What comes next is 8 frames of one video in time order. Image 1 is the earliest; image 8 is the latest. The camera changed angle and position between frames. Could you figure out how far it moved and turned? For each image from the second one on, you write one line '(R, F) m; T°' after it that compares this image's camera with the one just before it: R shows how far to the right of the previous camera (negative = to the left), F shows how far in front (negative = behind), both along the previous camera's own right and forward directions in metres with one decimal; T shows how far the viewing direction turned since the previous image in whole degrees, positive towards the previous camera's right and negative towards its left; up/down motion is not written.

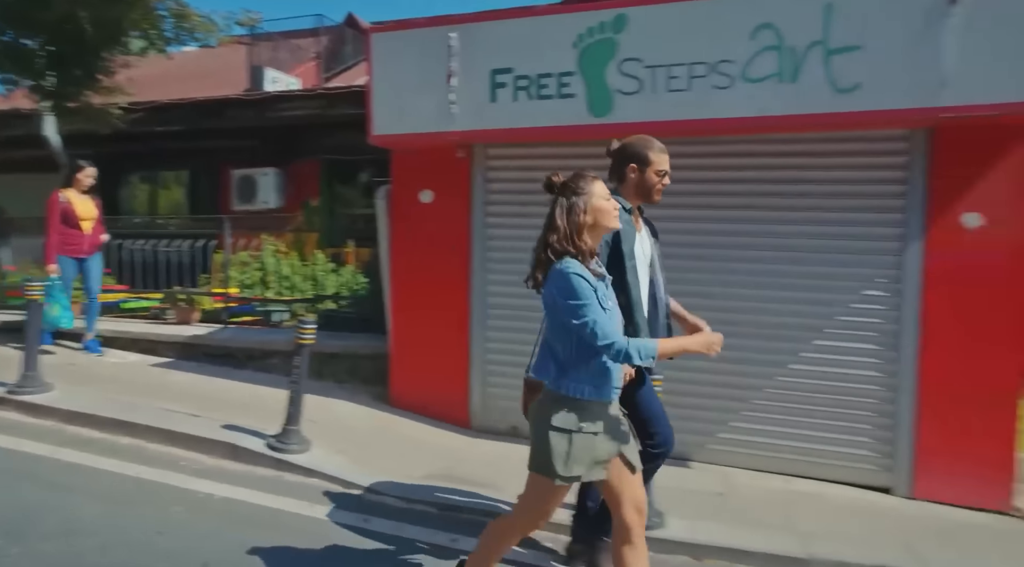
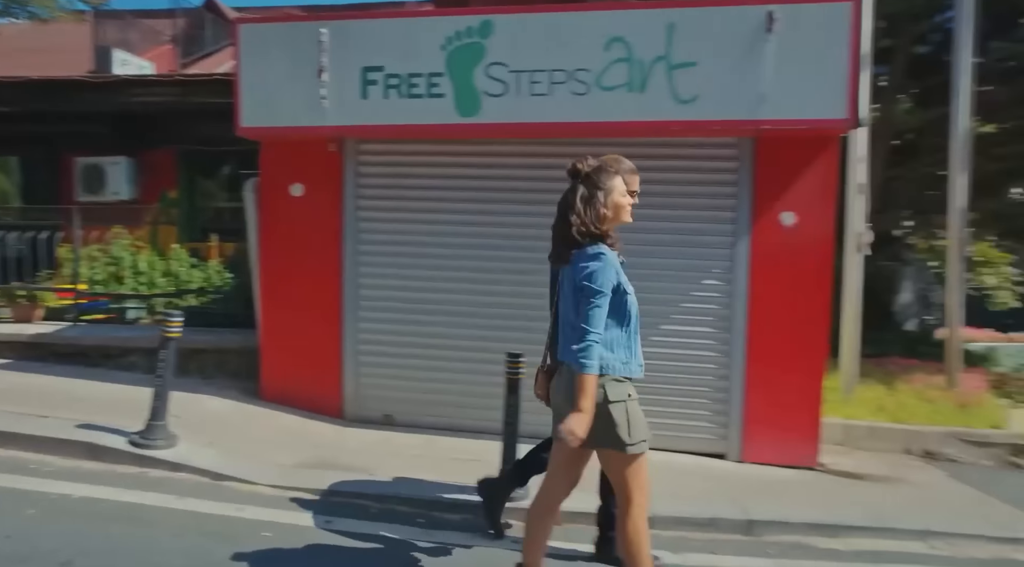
(-0.1, -0.6) m; +8°
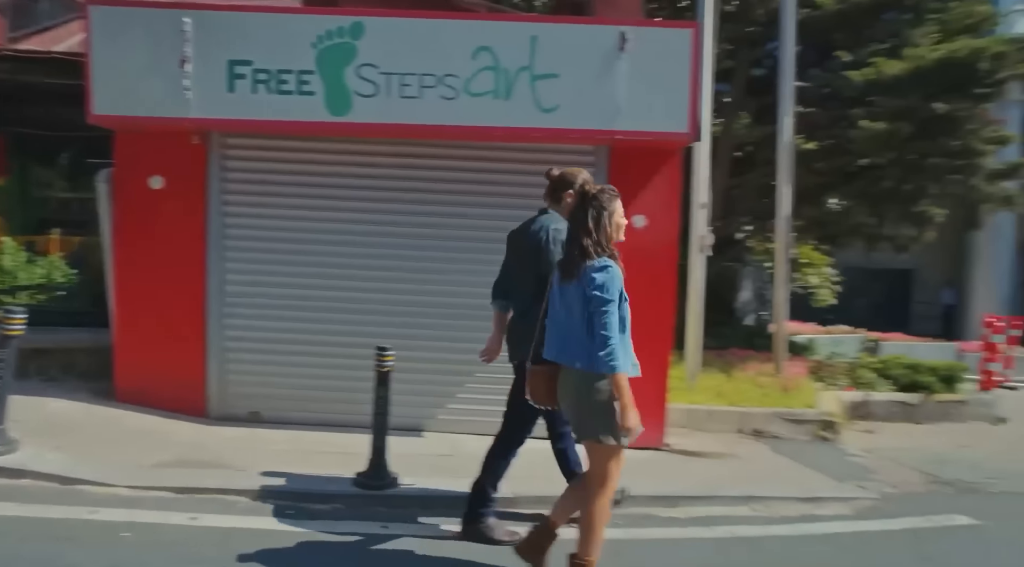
(0.0, -0.5) m; +9°
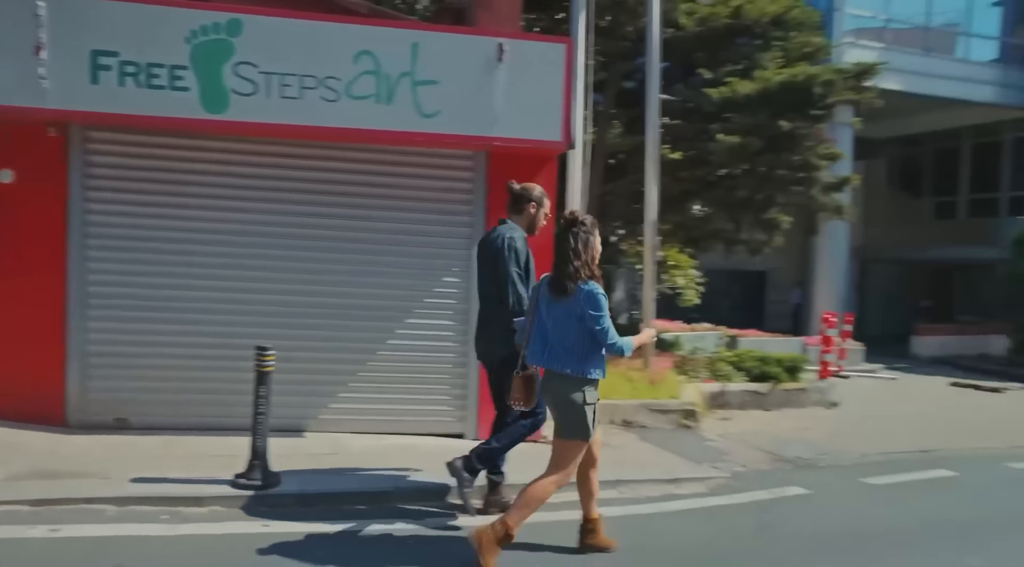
(0.0, -0.3) m; +9°
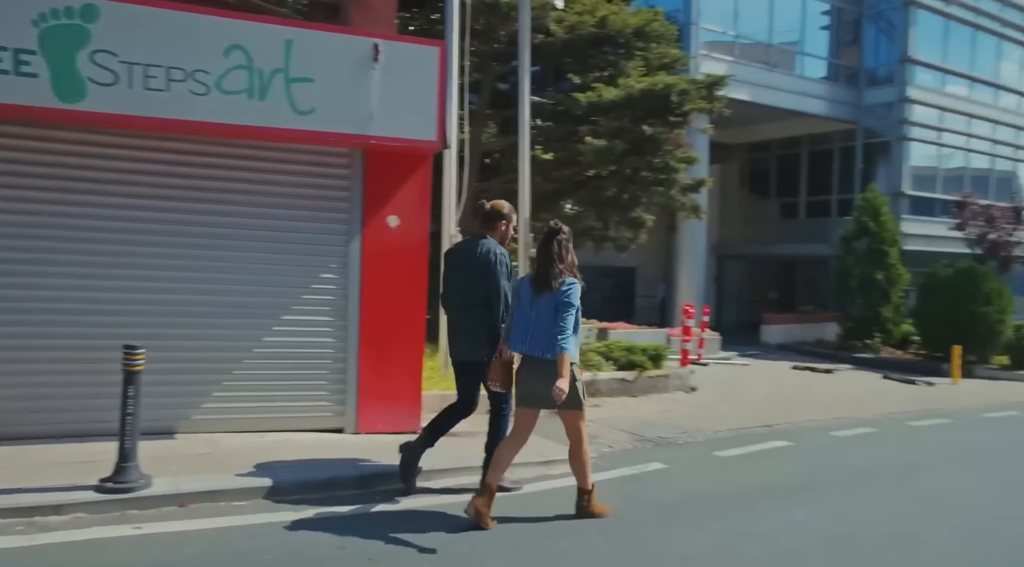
(0.0, -0.3) m; +9°
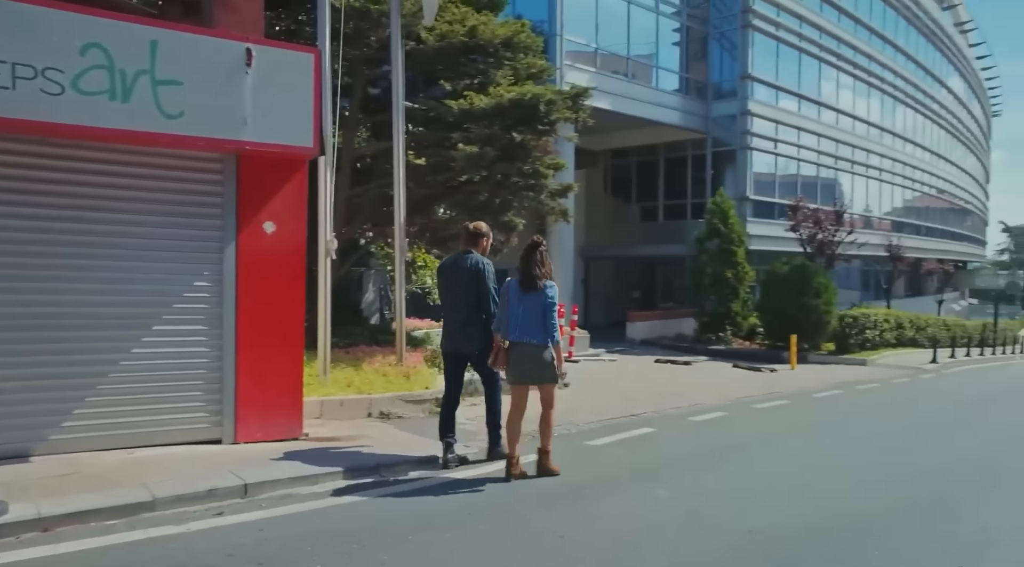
(-0.1, -0.2) m; +9°
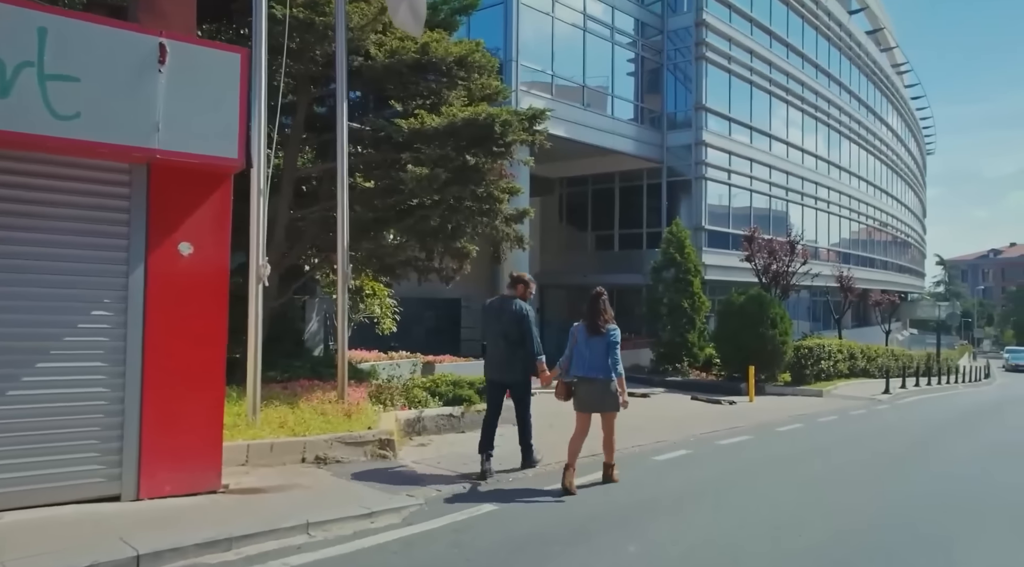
(0.0, +0.6) m; +3°
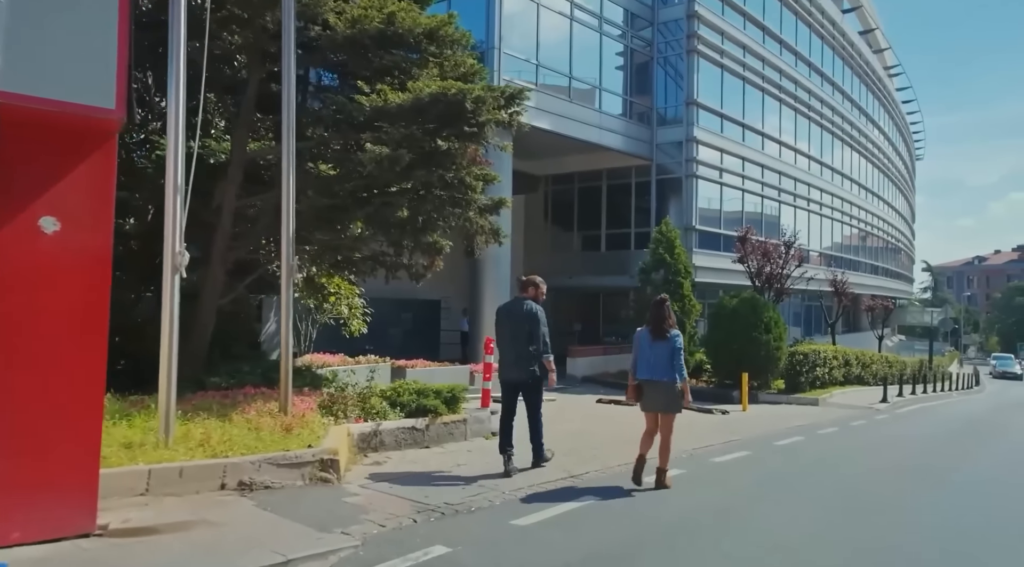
(+0.2, +1.0) m; +1°
